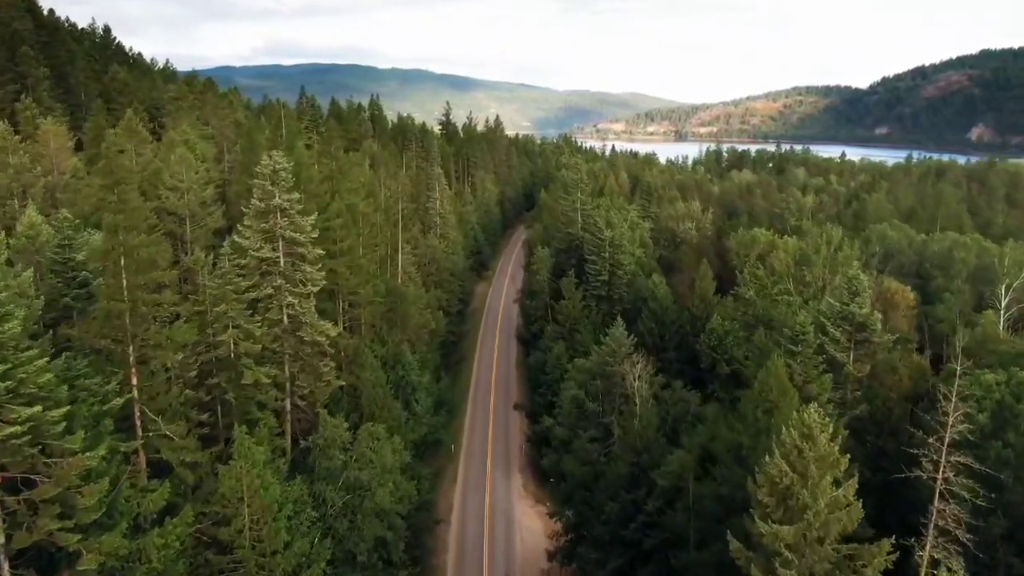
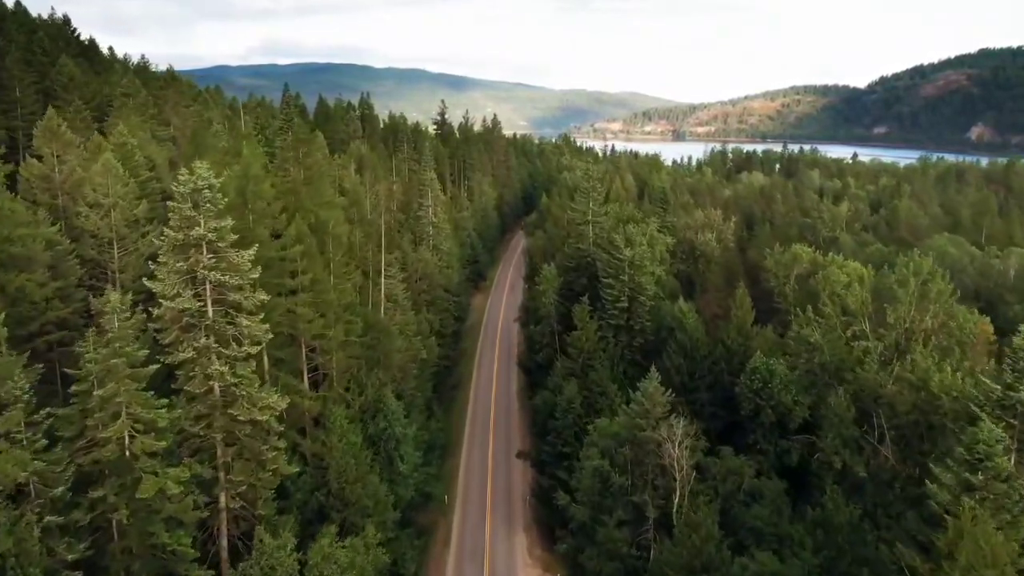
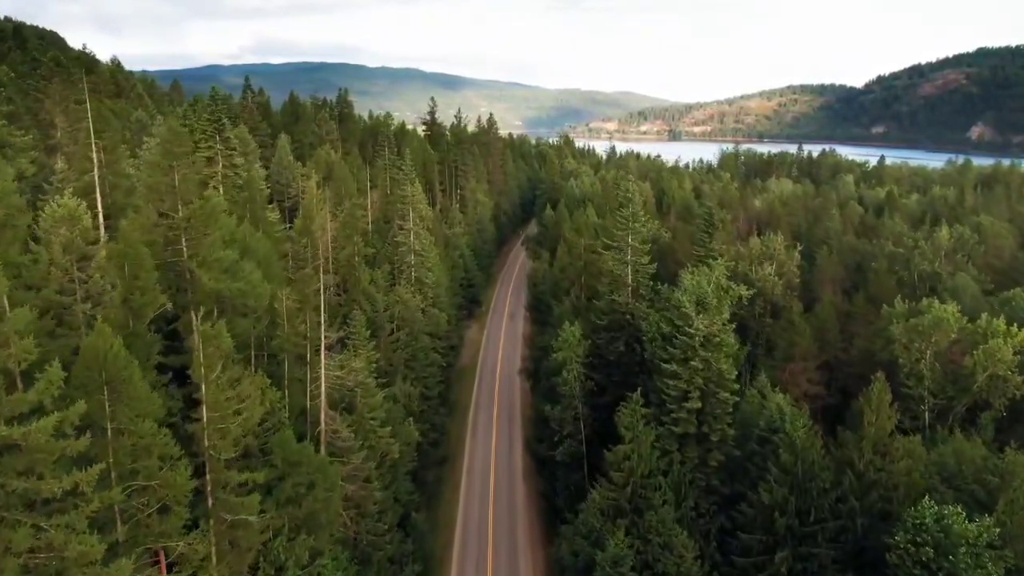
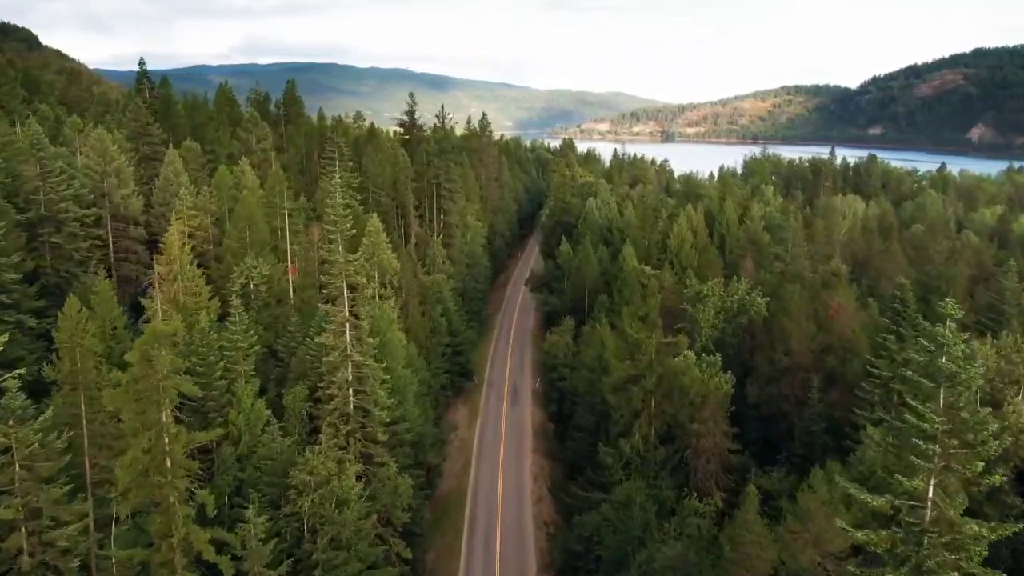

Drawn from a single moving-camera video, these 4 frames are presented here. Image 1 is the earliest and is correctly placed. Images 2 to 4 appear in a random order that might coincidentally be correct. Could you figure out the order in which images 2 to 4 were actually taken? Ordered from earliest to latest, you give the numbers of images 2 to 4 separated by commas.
2, 3, 4
